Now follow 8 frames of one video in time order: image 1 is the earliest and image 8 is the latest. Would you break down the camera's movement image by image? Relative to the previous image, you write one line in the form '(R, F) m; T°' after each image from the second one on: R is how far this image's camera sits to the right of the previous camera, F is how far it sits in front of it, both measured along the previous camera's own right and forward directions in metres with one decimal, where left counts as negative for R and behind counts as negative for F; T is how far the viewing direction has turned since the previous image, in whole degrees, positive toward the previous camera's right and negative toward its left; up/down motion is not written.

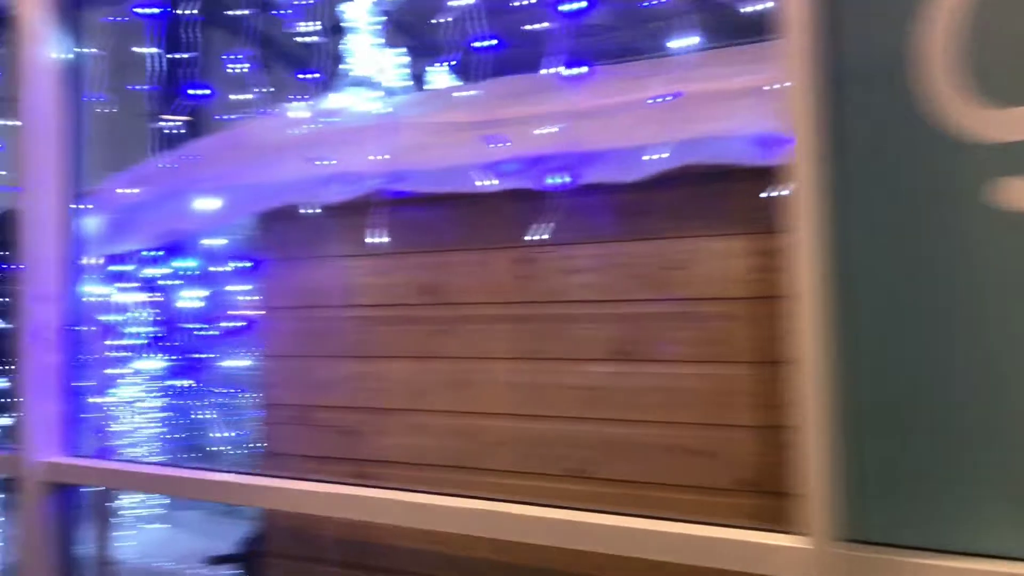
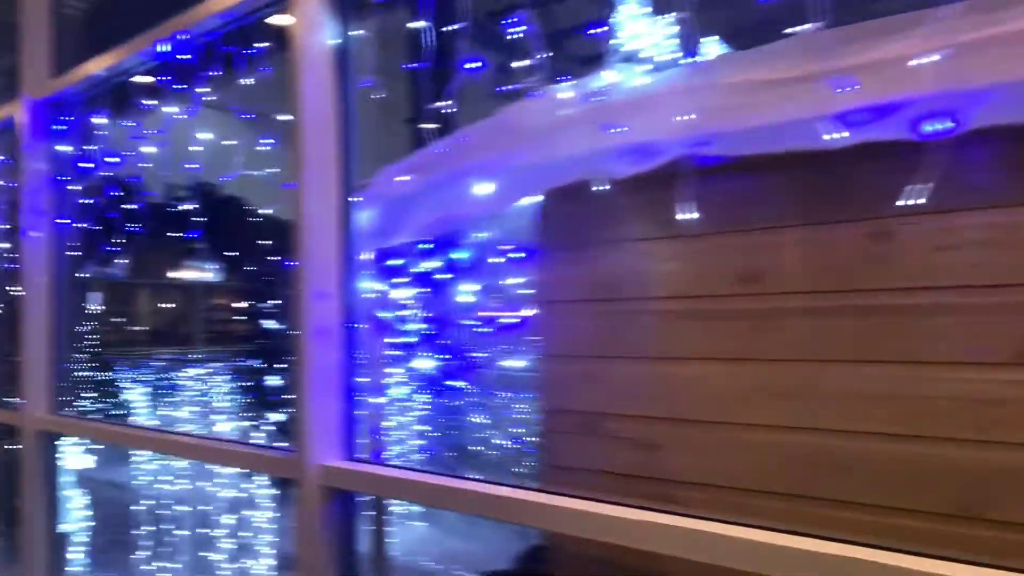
(-0.1, +0.2) m; -15°
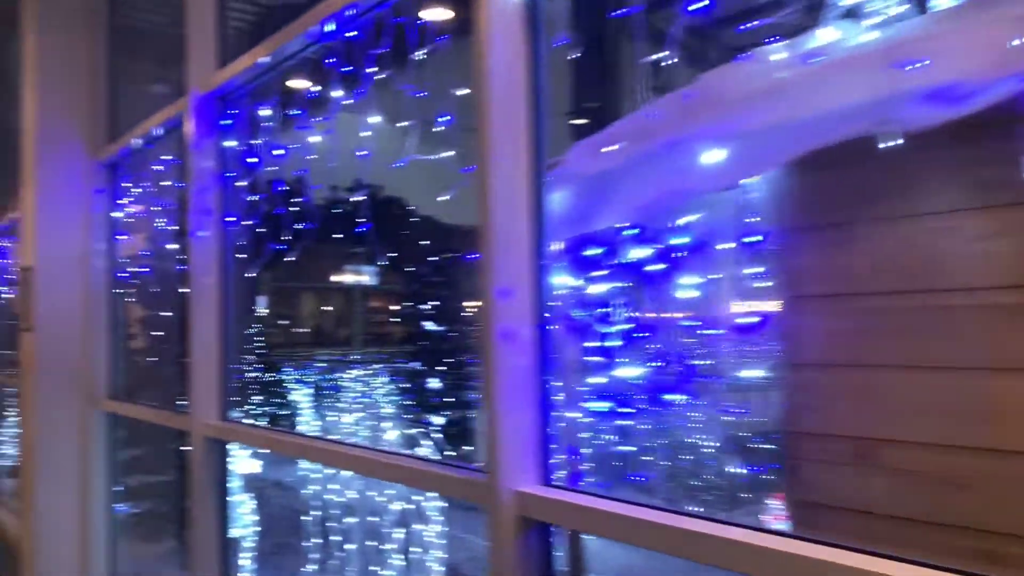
(-0.1, +0.2) m; -9°
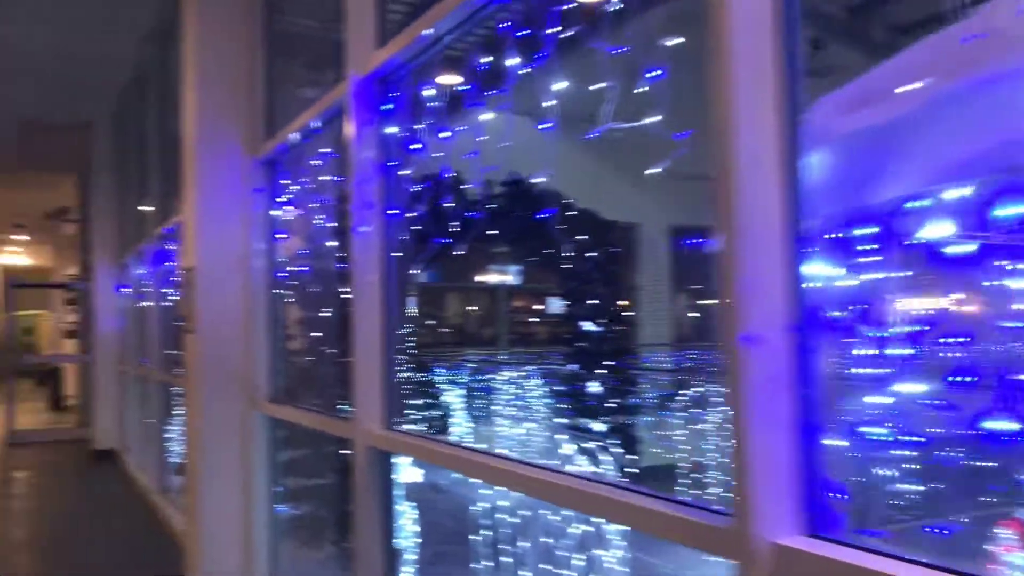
(-0.1, +0.3) m; -9°
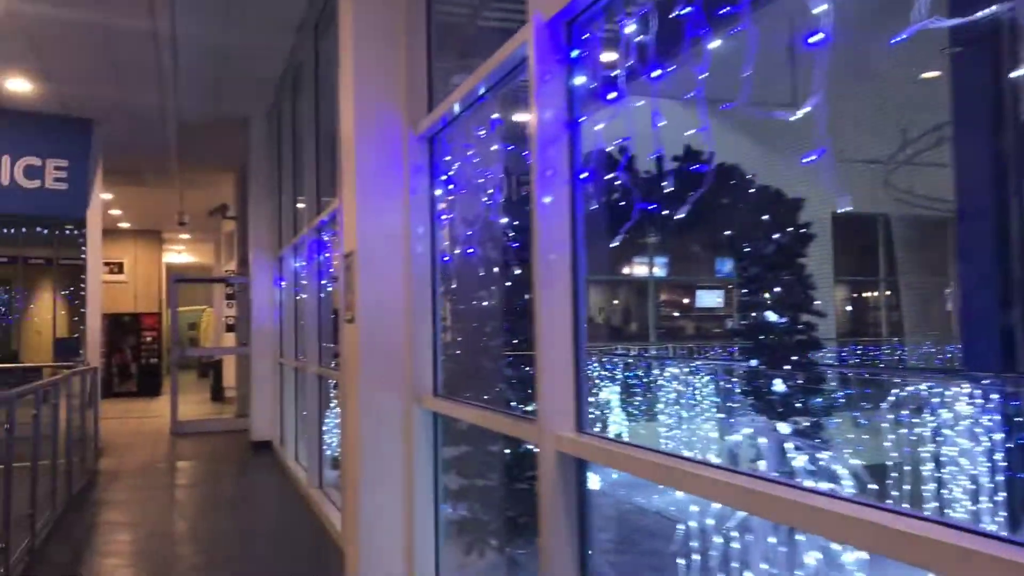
(-0.2, +0.3) m; -9°
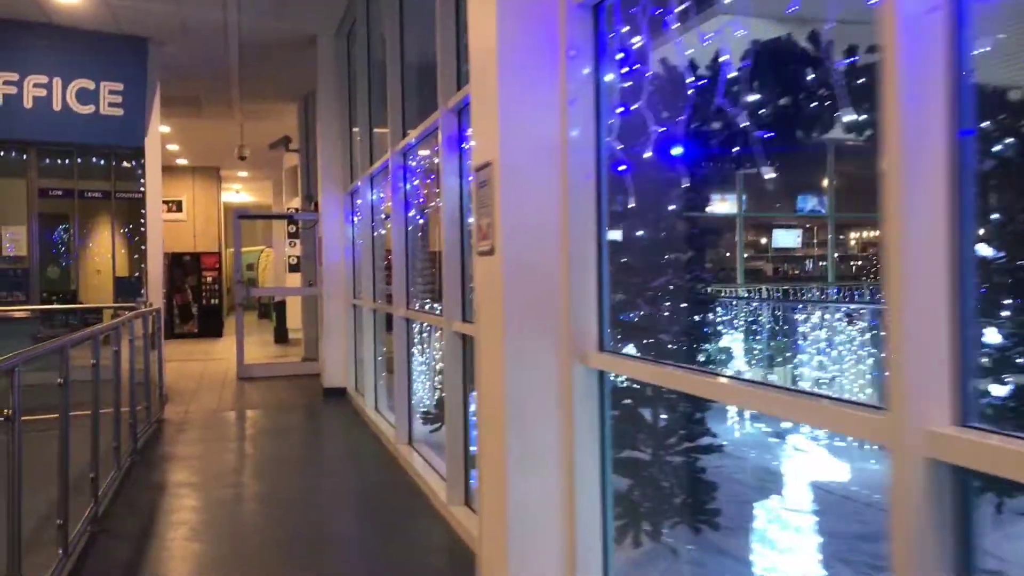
(-0.4, +0.7) m; -3°
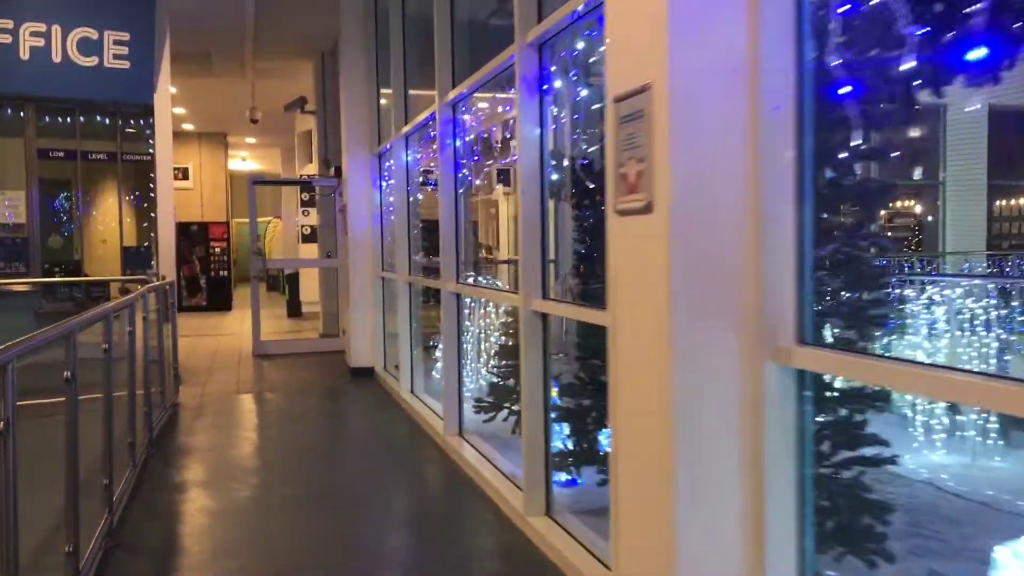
(-0.3, +0.6) m; 0°
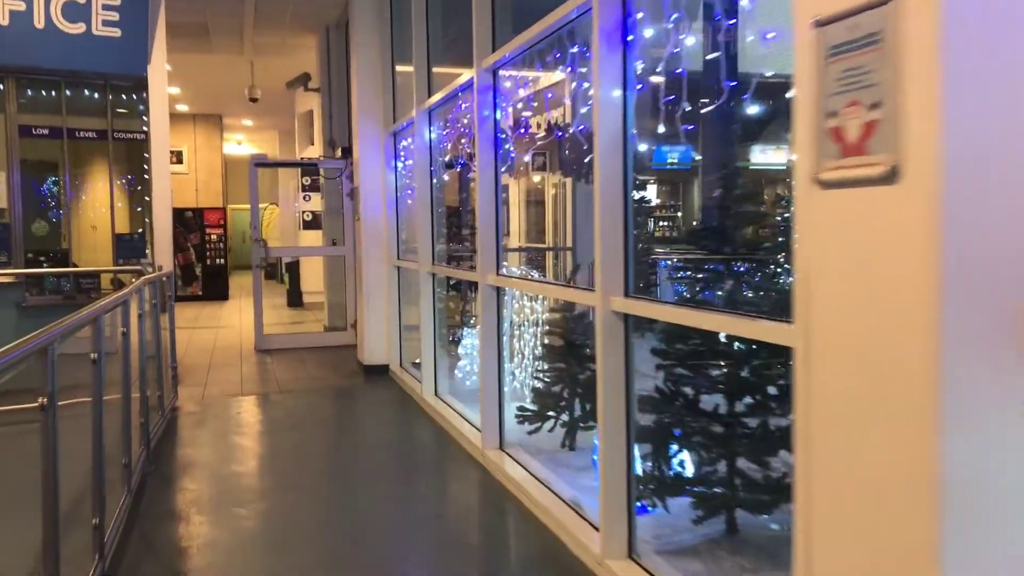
(-0.2, +0.6) m; 0°
